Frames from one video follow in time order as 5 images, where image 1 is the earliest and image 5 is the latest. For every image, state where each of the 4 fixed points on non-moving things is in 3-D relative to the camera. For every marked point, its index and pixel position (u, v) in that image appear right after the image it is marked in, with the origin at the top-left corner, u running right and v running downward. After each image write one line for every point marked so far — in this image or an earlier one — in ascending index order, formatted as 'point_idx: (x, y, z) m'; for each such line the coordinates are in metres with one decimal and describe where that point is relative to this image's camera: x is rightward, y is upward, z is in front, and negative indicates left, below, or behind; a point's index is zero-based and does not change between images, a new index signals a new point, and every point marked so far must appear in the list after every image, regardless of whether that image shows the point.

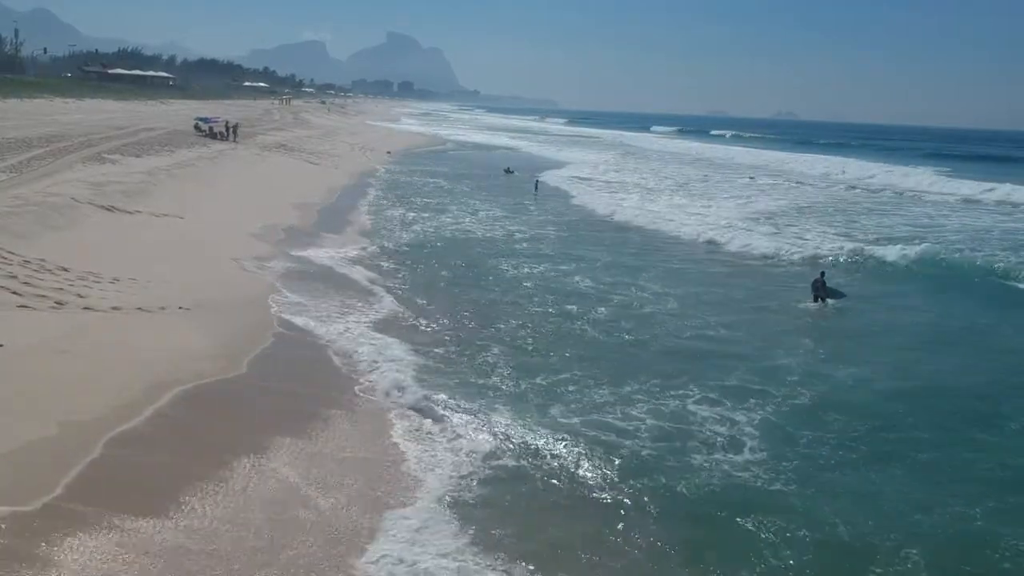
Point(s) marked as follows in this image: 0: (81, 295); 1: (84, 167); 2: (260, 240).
0: (-5.1, -0.1, +8.5) m
1: (-8.7, +2.5, +14.4) m
2: (-4.7, +0.9, +13.6) m
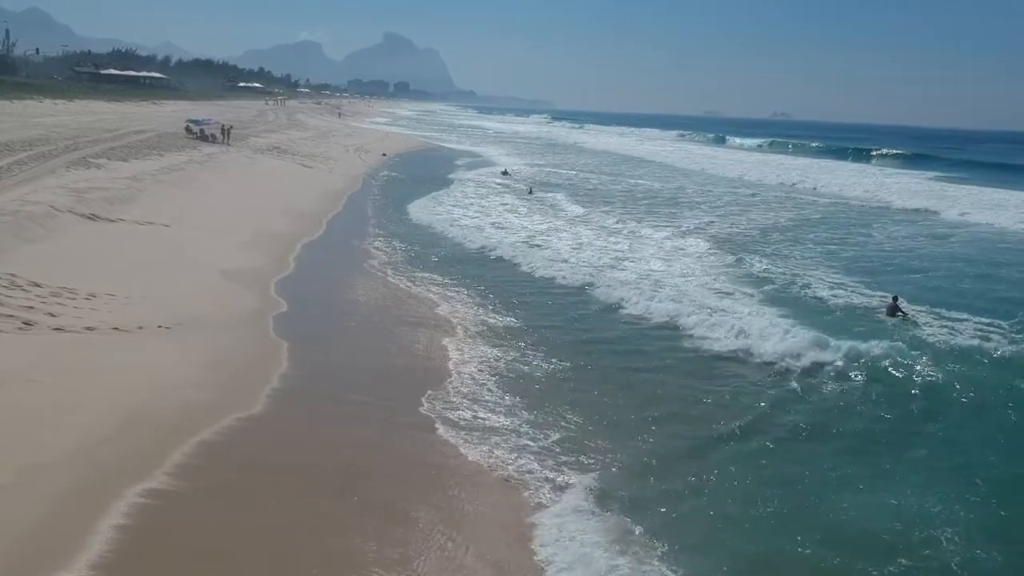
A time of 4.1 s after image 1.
0: (-5.1, -0.3, +7.9) m
1: (-8.7, +2.3, +13.9) m
2: (-4.7, +0.7, +13.0) m
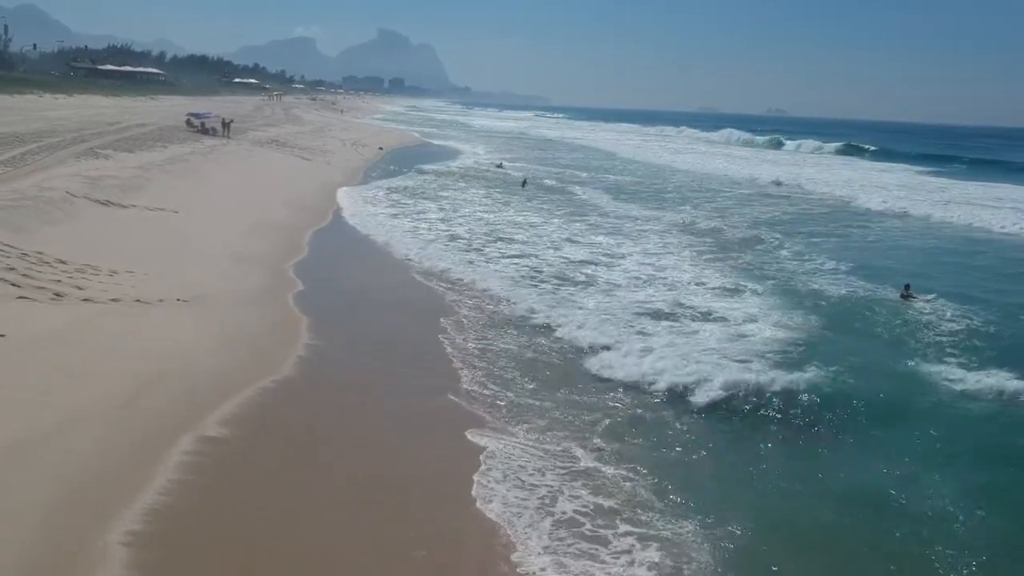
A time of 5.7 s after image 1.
0: (-5.2, 0.0, +8.5) m
1: (-8.9, +2.6, +14.5) m
2: (-4.9, +1.0, +13.6) m
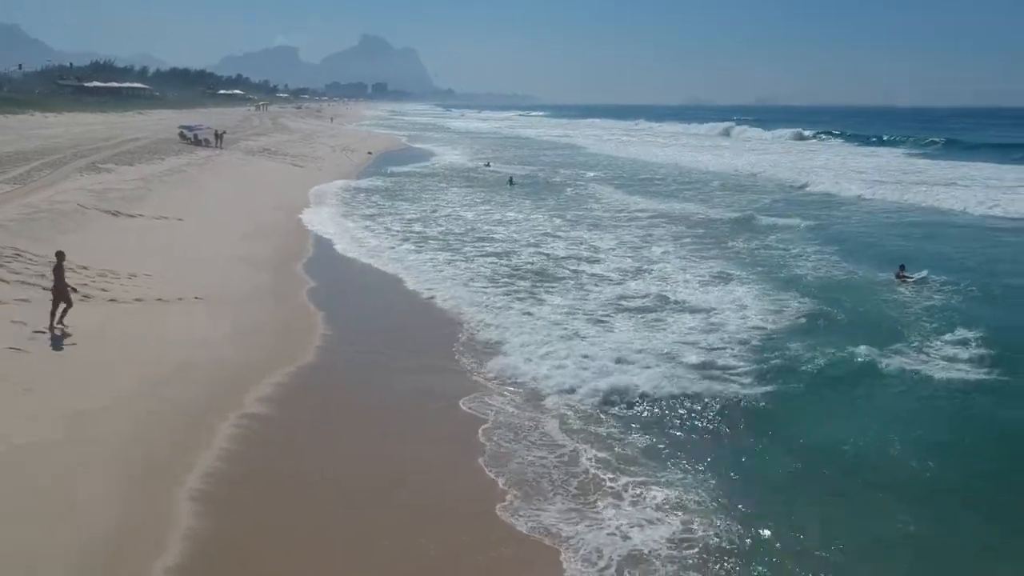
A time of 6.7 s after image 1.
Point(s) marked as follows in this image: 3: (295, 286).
0: (-5.3, 0.0, +9.2) m
1: (-9.1, +2.4, +15.0) m
2: (-5.1, +0.9, +14.3) m
3: (-3.6, 0.0, +11.8) m
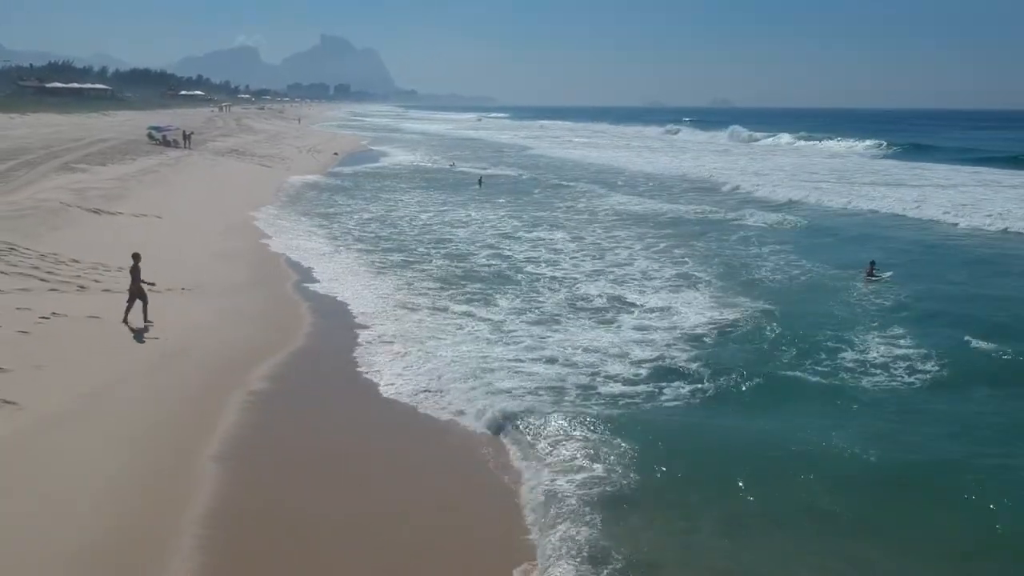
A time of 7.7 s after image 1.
0: (-5.7, +0.1, +9.7) m
1: (-9.9, +2.4, +15.3) m
2: (-5.7, +1.0, +14.8) m
3: (-4.2, +0.2, +12.4) m
